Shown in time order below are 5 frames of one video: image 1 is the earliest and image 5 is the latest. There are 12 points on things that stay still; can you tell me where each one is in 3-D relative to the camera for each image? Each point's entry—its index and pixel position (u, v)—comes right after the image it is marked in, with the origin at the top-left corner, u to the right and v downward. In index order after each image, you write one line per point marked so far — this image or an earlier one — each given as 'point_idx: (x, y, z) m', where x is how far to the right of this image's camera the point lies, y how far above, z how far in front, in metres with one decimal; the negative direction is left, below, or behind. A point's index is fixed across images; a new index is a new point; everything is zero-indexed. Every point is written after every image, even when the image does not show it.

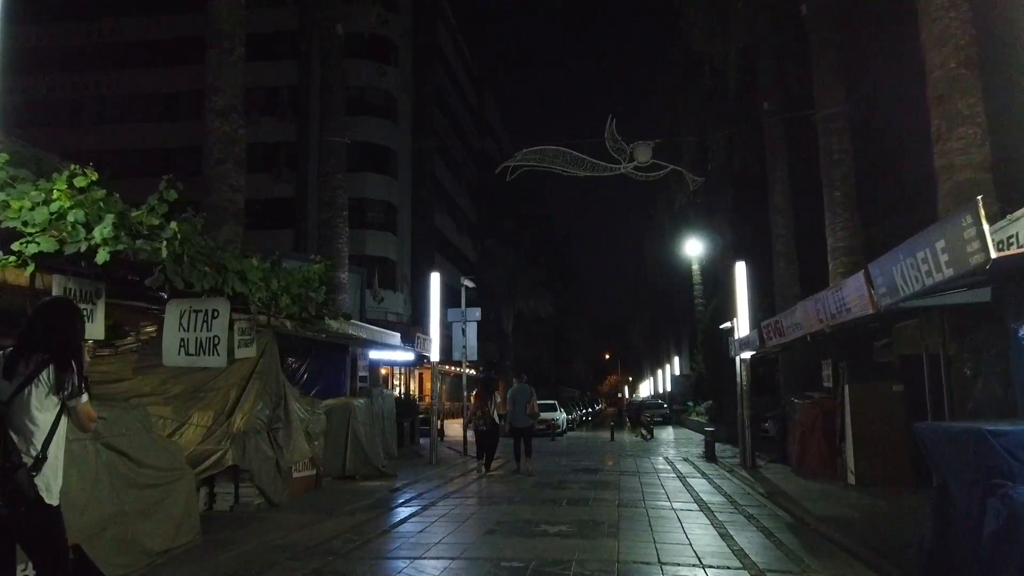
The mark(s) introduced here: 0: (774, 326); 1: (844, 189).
0: (+4.4, -0.6, +13.3) m
1: (+7.2, +2.2, +17.5) m
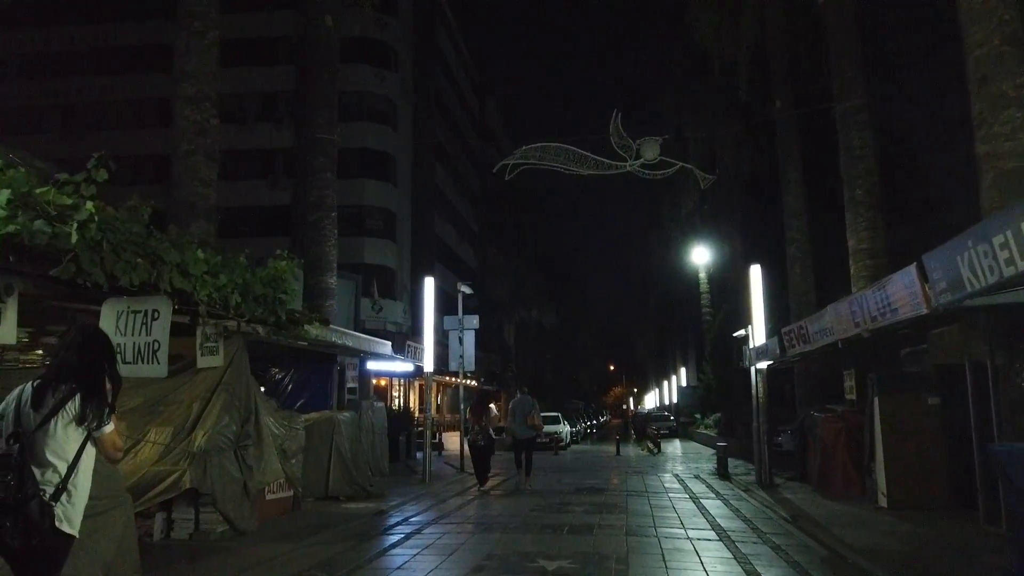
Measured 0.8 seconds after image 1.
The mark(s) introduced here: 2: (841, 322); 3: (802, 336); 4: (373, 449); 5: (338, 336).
0: (+4.3, -0.7, +12.1) m
1: (+7.2, +2.1, +16.3) m
2: (+4.0, -0.4, +9.6) m
3: (+4.3, -0.7, +11.8) m
4: (-3.0, -3.4, +16.9) m
5: (-3.0, -0.9, +14.4) m
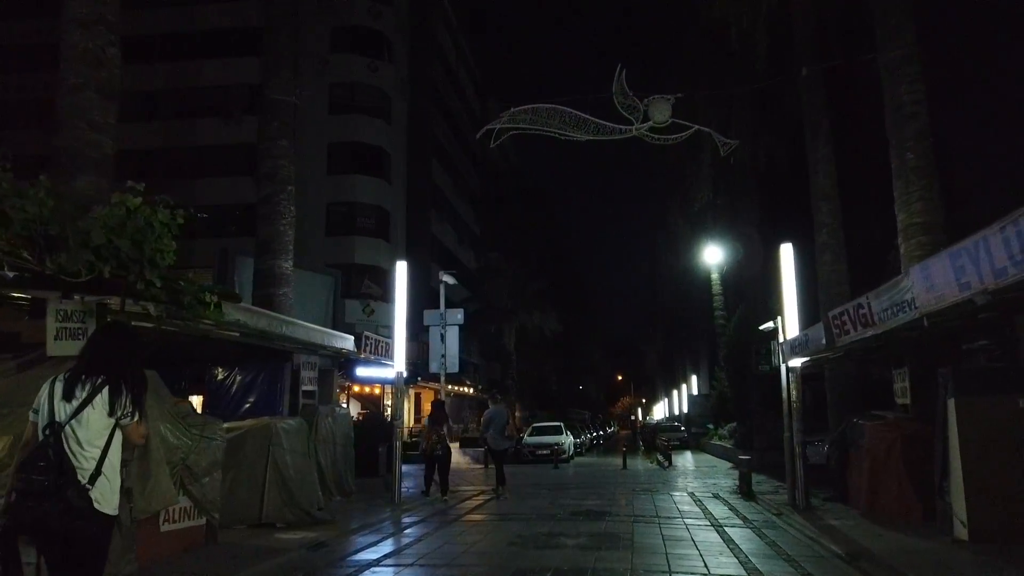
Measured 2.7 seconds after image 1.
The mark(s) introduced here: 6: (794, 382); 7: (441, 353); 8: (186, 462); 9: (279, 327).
0: (+4.0, -0.3, +9.4) m
1: (+6.9, +2.4, +13.7) m
2: (+3.6, 0.0, +7.0) m
3: (+3.9, -0.3, +9.1) m
4: (-3.2, -3.1, +14.2) m
5: (-3.3, -0.6, +11.8) m
6: (+4.8, -1.7, +13.8) m
7: (-1.6, -1.5, +17.9) m
8: (-3.6, -1.9, +8.9) m
9: (-3.4, -0.6, +11.4) m
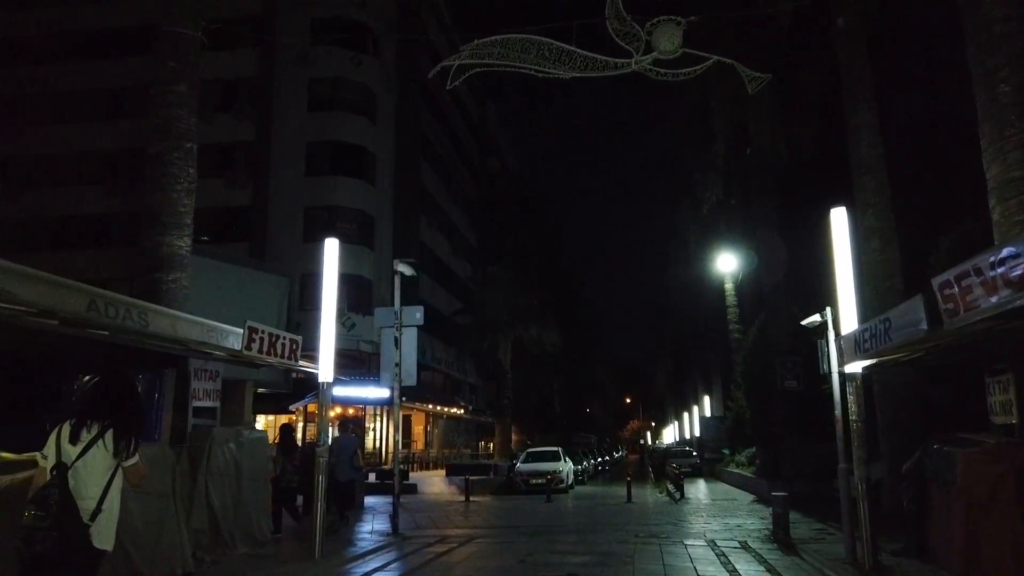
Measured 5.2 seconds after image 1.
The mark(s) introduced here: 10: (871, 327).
0: (+3.4, +0.1, +5.8) m
1: (+6.4, +2.6, +10.2) m
2: (+3.0, +0.4, +3.4) m
3: (+3.3, +0.1, +5.5) m
4: (-3.8, -2.9, +10.7) m
5: (-3.9, -0.3, +8.3) m
6: (+4.3, -1.4, +10.2) m
7: (-2.1, -1.3, +14.4) m
8: (-4.2, -1.5, +5.4) m
9: (-3.9, -0.2, +8.0) m
10: (+3.8, -0.4, +8.4) m
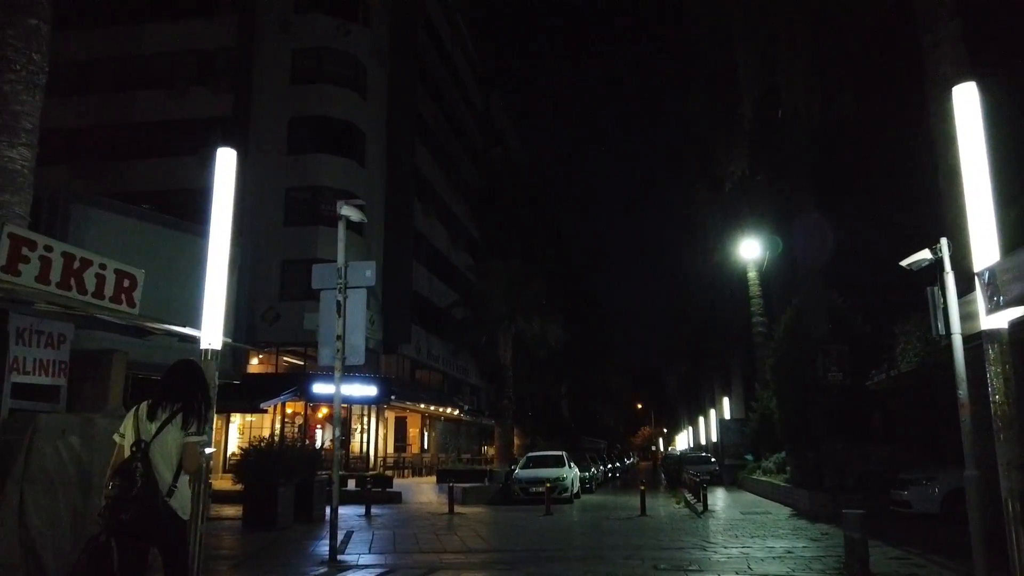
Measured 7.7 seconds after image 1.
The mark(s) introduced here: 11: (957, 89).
0: (+3.0, +0.8, +2.4) m
1: (+6.1, +3.3, +6.7) m
2: (+2.6, +1.2, 0.0) m
3: (+2.9, +0.8, +2.1) m
4: (-4.1, -2.1, +7.3) m
5: (-4.3, +0.5, +4.9) m
6: (+4.0, -0.7, +6.7) m
7: (-2.4, -0.6, +11.0) m
8: (-4.6, -0.8, +2.0) m
9: (-4.3, +0.5, +4.6) m
10: (+3.4, +0.3, +5.0) m
11: (+3.7, +1.7, +6.7) m
